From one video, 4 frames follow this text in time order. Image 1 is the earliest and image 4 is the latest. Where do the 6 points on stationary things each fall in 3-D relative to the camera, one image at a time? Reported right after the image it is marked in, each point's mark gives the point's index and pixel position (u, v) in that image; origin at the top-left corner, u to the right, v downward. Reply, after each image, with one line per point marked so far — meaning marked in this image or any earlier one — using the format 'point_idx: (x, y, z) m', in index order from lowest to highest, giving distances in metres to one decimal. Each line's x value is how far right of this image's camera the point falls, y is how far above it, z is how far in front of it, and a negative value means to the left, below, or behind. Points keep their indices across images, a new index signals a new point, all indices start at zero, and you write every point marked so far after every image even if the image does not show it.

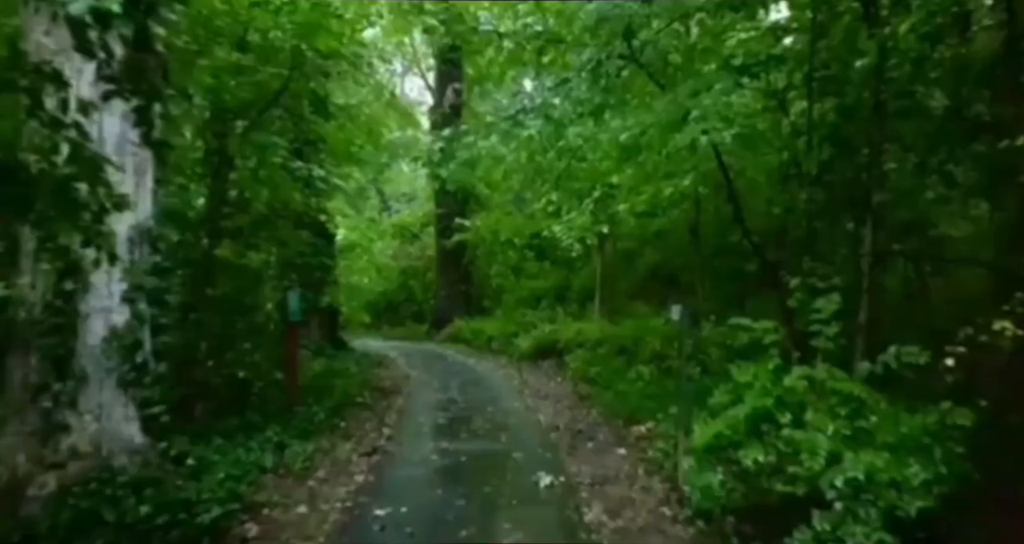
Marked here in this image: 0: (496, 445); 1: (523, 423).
0: (-0.2, -2.1, +7.0) m
1: (+0.1, -2.1, +8.1) m
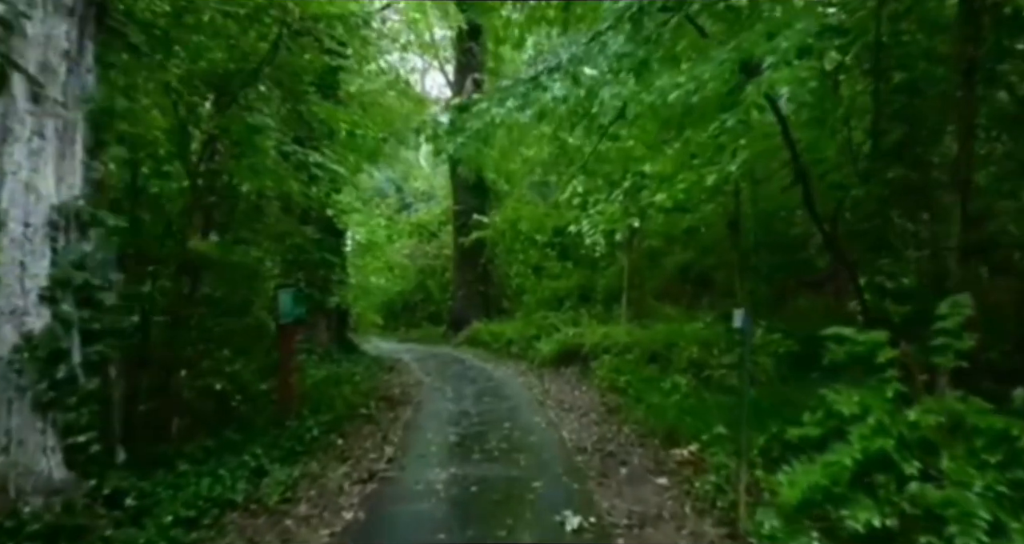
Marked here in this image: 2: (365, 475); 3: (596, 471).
0: (0.0, -2.0, +6.0) m
1: (+0.4, -2.1, +7.0) m
2: (-1.4, -2.0, +5.8) m
3: (+0.9, -2.1, +6.1) m
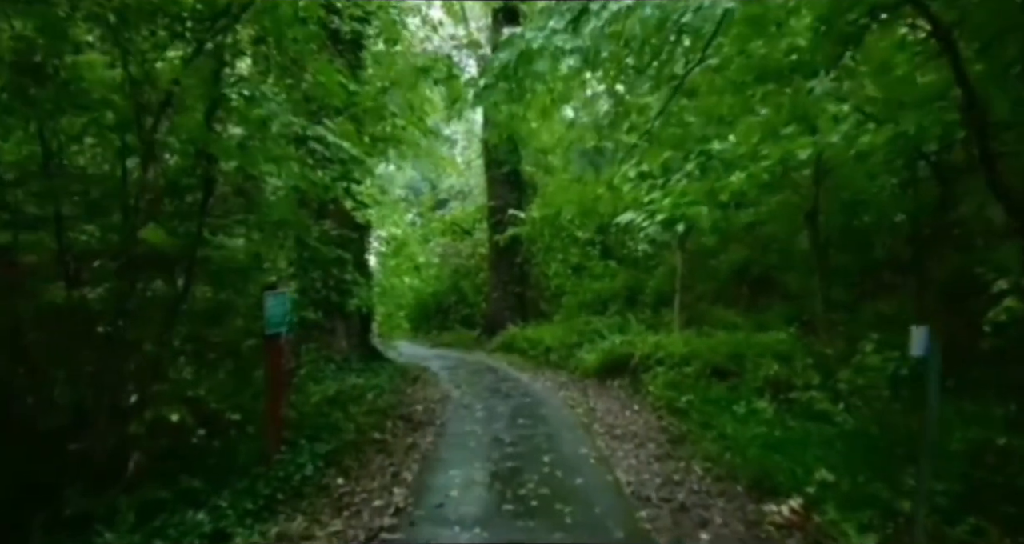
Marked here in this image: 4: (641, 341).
0: (+0.3, -2.0, +4.5) m
1: (+0.8, -2.1, +5.5) m
2: (-1.1, -2.0, +4.4) m
3: (+1.2, -2.1, +4.5) m
4: (+2.7, -1.4, +12.2) m
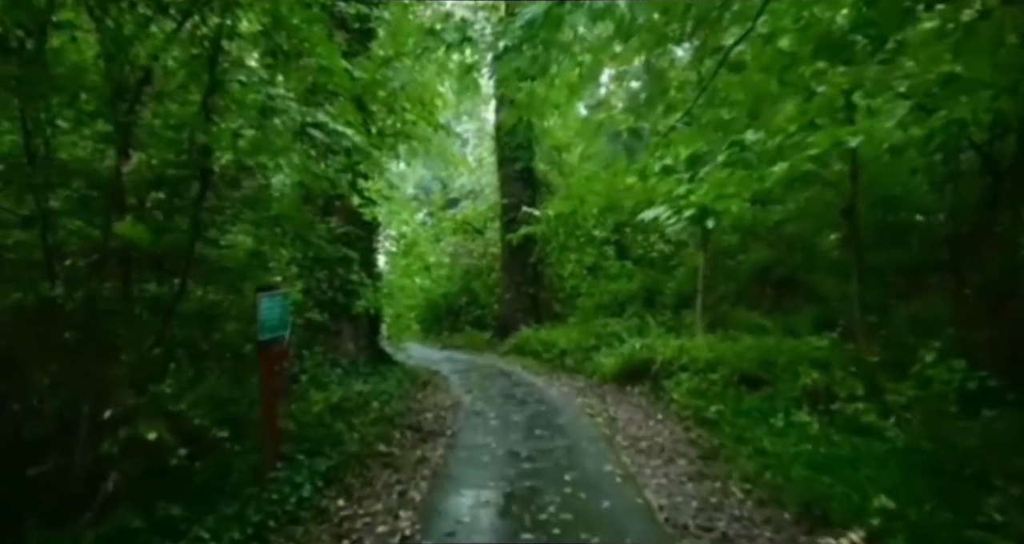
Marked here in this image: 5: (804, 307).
0: (+0.5, -2.0, +3.9) m
1: (+0.9, -2.0, +5.0) m
2: (-1.0, -2.0, +3.8) m
3: (+1.4, -2.1, +4.0) m
4: (+3.0, -1.4, +11.5) m
5: (+6.7, -0.8, +13.3) m
